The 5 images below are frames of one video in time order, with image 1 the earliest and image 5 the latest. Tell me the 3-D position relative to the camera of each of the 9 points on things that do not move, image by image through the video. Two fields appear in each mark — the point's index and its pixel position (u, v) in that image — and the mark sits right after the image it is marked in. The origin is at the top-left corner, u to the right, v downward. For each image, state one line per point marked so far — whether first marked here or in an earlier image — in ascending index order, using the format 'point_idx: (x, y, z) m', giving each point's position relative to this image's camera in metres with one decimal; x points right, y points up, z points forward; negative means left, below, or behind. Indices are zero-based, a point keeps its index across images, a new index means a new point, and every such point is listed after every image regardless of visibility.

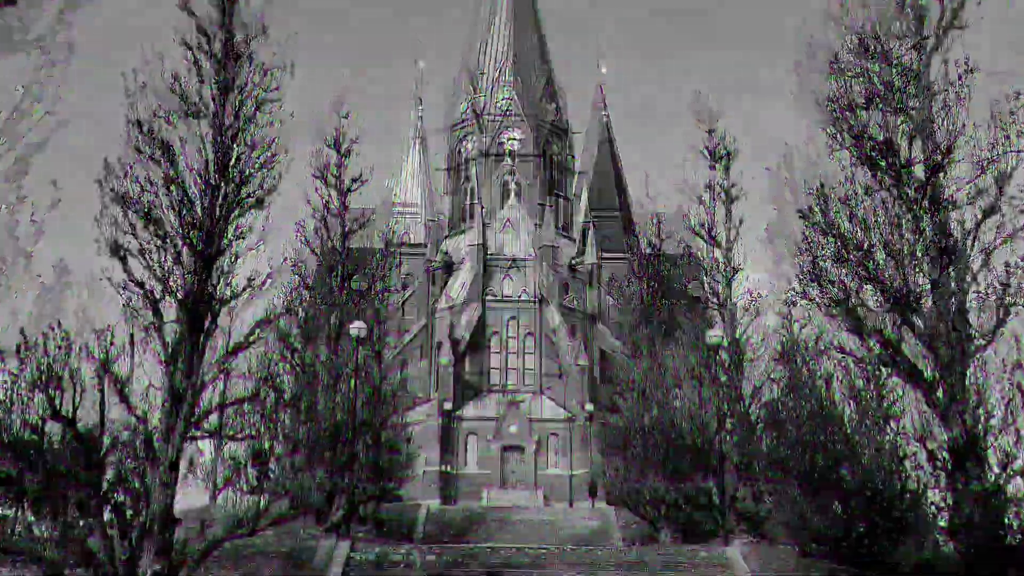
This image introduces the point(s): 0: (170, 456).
0: (-5.4, -2.7, +15.6) m
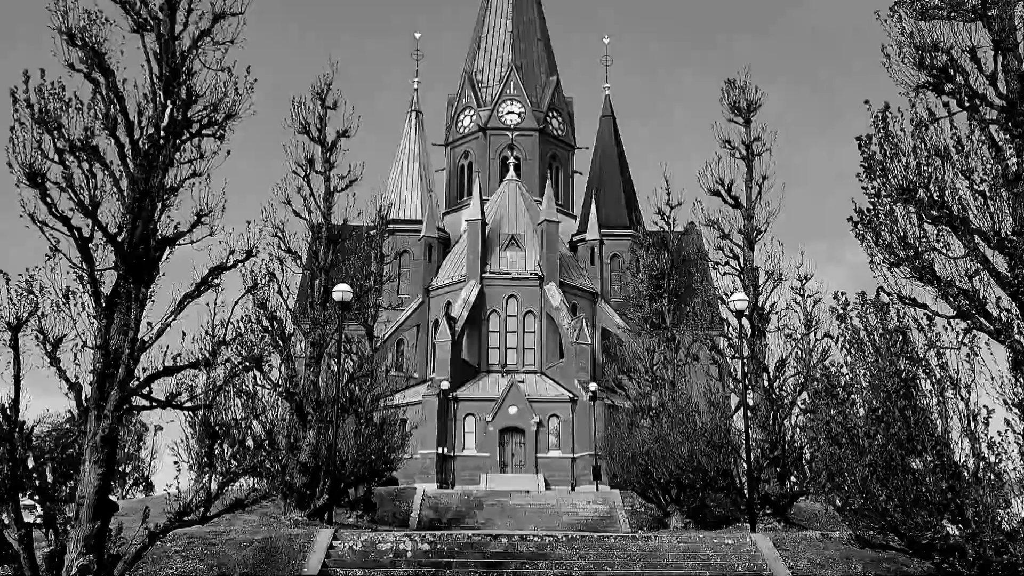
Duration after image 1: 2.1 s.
0: (-5.4, -1.9, +13.0) m
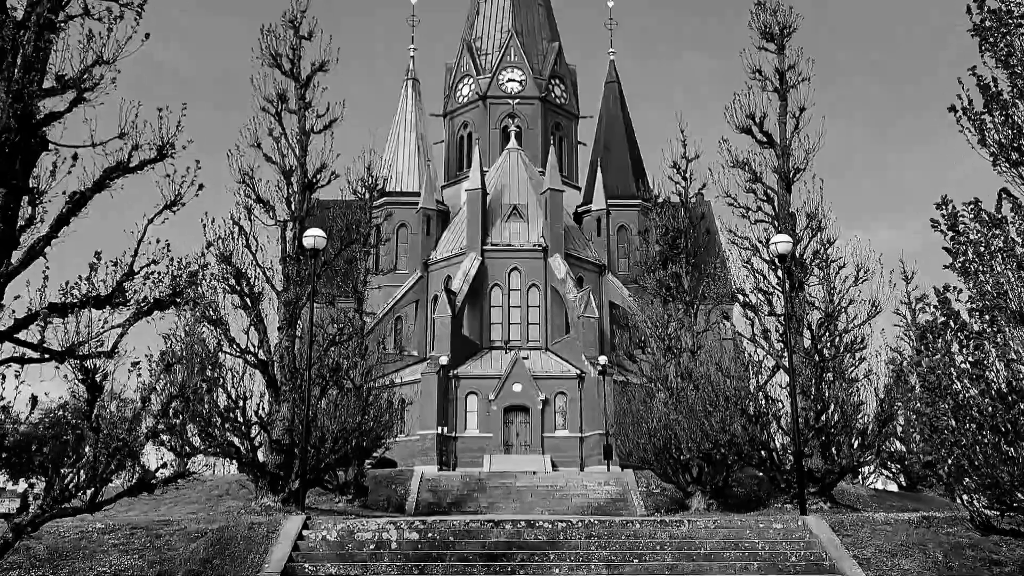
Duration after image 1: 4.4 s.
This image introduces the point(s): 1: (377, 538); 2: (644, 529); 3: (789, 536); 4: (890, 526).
0: (-5.4, -1.0, +9.5) m
1: (-2.4, -4.5, +17.7) m
2: (+2.5, -4.5, +18.3) m
3: (+4.9, -4.4, +17.6) m
4: (+6.9, -4.3, +18.1) m
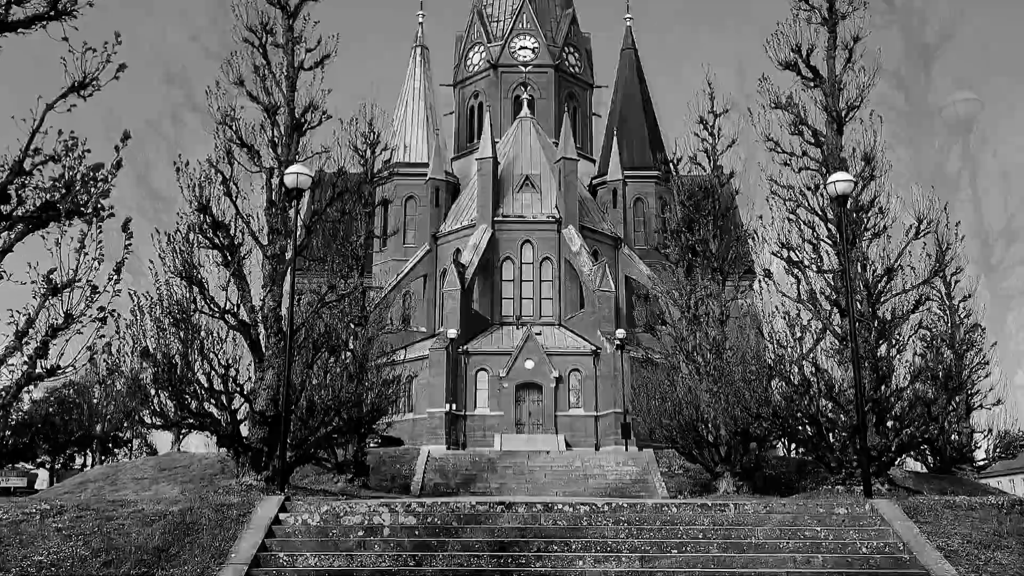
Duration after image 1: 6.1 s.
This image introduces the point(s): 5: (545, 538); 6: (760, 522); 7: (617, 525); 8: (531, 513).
0: (-5.2, -0.2, +6.8) m
1: (-2.2, -3.6, +15.0) m
2: (+2.7, -3.6, +15.6) m
3: (+5.2, -3.5, +14.8) m
4: (+7.1, -3.4, +15.3) m
5: (+0.5, -3.7, +14.8) m
6: (+3.8, -3.6, +15.2) m
7: (+1.6, -3.7, +15.2) m
8: (+0.3, -3.5, +15.6) m
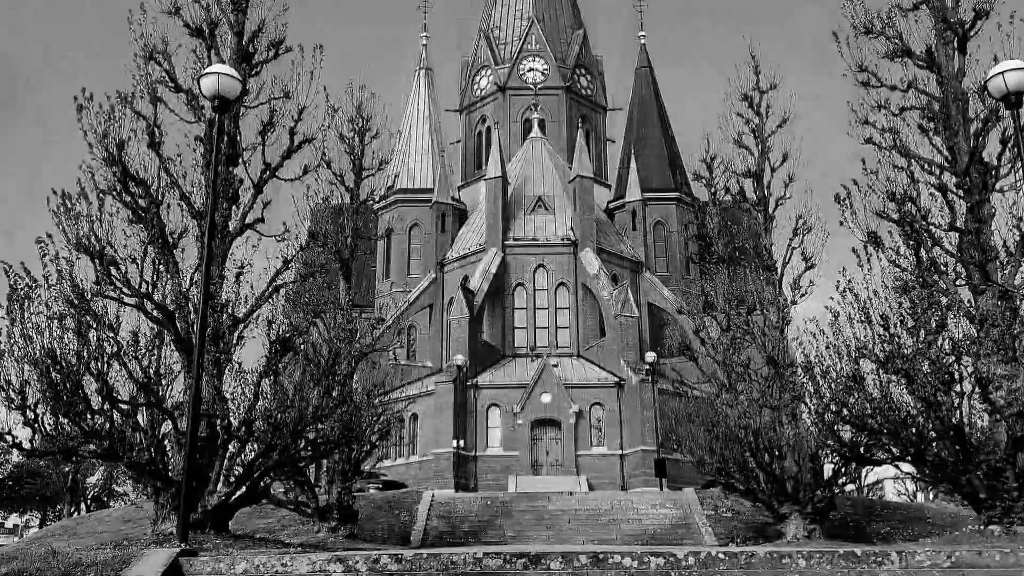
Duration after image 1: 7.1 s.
0: (-5.1, +0.8, +1.5) m
1: (-1.9, -2.9, +9.5) m
2: (+3.0, -2.8, +10.1) m
3: (+5.4, -2.7, +9.2) m
4: (+7.4, -2.6, +9.7) m
5: (+0.7, -3.0, +9.2) m
6: (+4.1, -2.8, +9.6) m
7: (+1.9, -2.9, +9.6) m
8: (+0.6, -2.9, +10.0) m
